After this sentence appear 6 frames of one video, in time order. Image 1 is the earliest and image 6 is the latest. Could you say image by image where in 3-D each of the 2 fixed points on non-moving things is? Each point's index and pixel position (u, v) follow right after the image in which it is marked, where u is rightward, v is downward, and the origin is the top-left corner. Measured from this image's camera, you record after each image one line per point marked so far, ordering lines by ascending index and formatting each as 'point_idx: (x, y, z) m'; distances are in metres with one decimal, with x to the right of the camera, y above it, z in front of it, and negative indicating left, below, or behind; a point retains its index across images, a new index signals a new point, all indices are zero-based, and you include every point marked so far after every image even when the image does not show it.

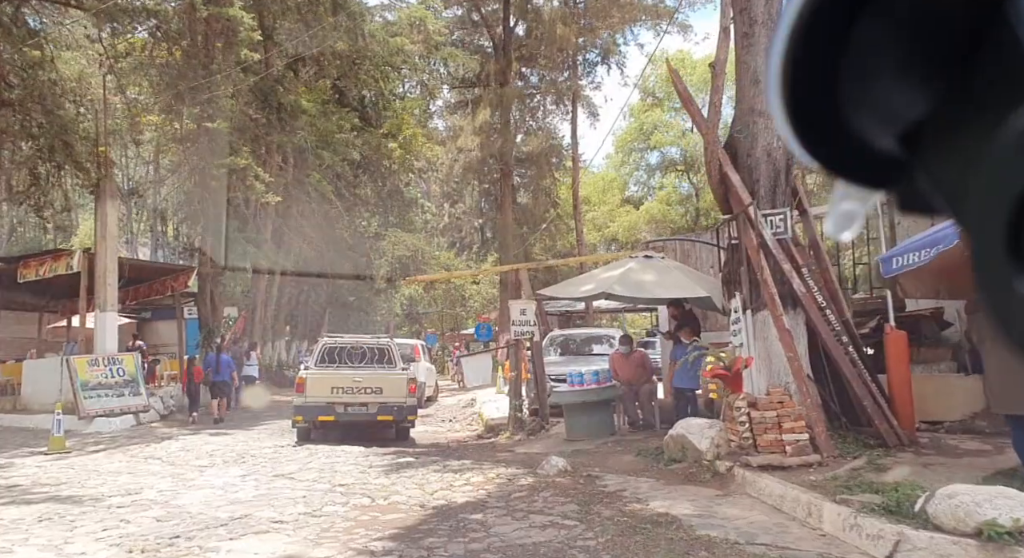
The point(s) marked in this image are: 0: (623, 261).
0: (+1.4, +0.2, +10.9) m
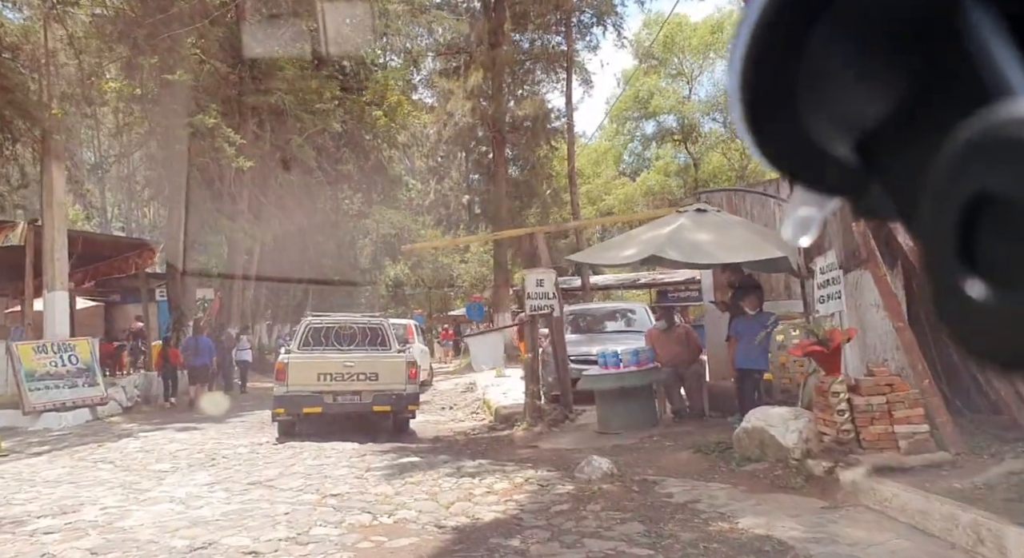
0: (+1.6, +0.6, +9.0) m
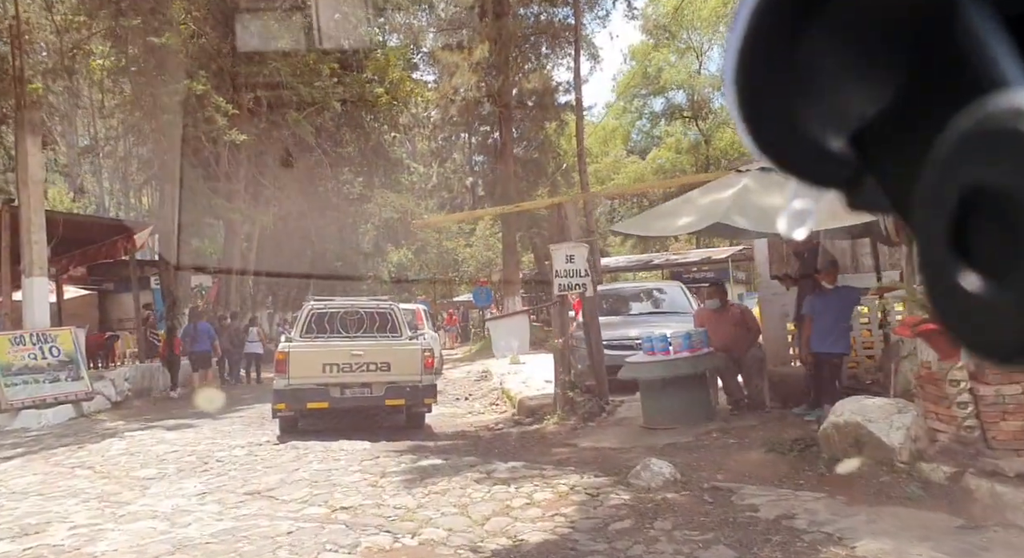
0: (+1.9, +0.9, +7.8) m
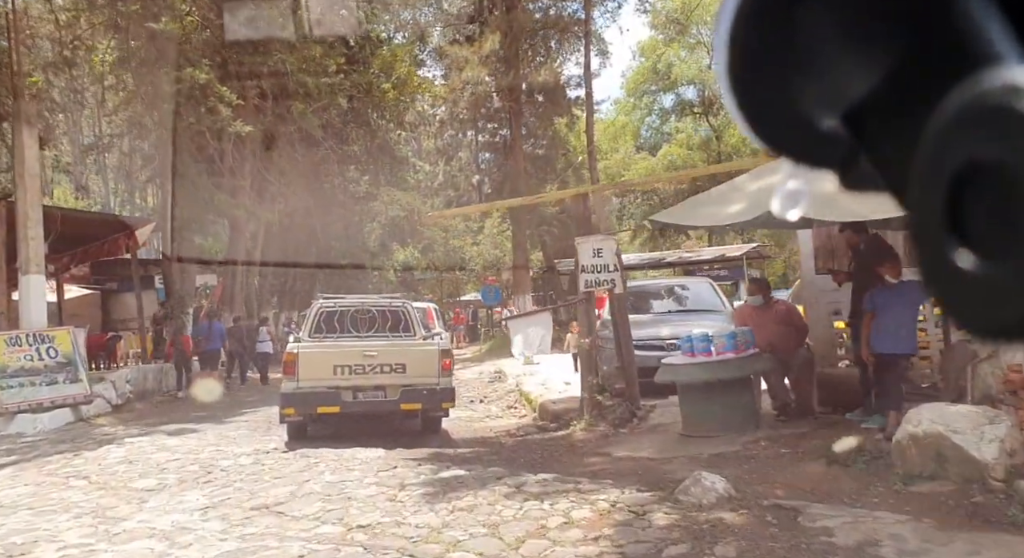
0: (+2.1, +0.9, +7.2) m
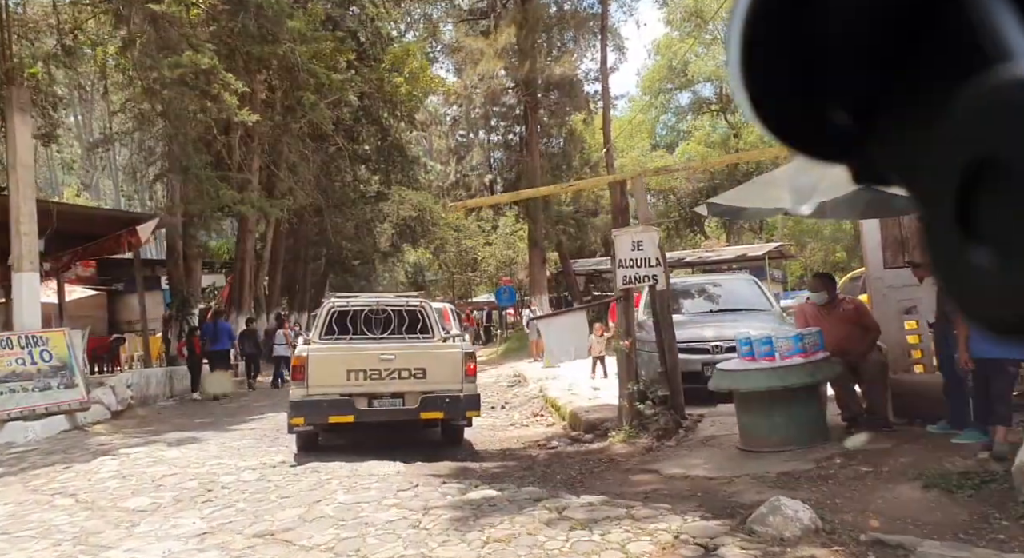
0: (+2.4, +1.0, +6.3) m
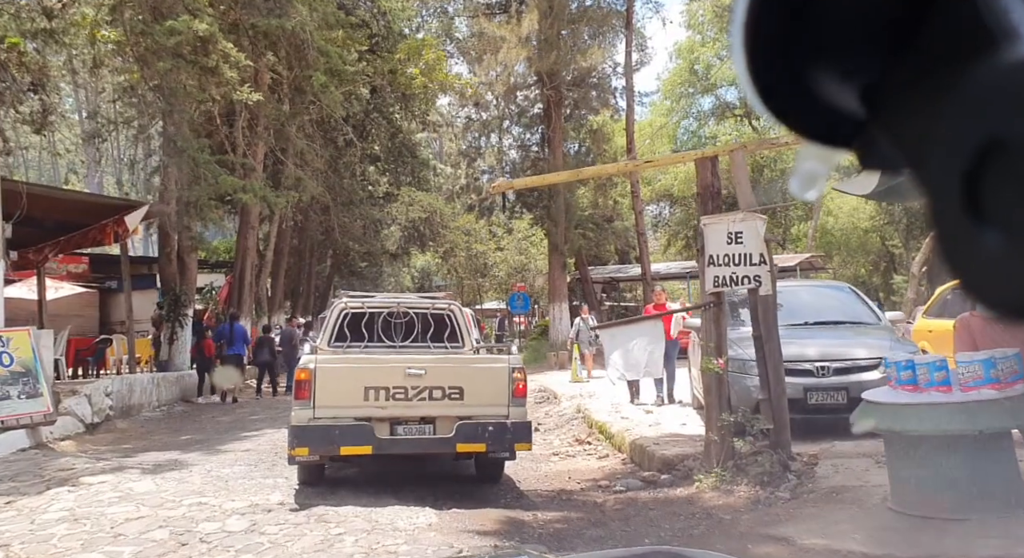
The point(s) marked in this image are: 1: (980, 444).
0: (+2.9, +0.9, +4.5) m
1: (+2.6, -0.9, +4.9) m
